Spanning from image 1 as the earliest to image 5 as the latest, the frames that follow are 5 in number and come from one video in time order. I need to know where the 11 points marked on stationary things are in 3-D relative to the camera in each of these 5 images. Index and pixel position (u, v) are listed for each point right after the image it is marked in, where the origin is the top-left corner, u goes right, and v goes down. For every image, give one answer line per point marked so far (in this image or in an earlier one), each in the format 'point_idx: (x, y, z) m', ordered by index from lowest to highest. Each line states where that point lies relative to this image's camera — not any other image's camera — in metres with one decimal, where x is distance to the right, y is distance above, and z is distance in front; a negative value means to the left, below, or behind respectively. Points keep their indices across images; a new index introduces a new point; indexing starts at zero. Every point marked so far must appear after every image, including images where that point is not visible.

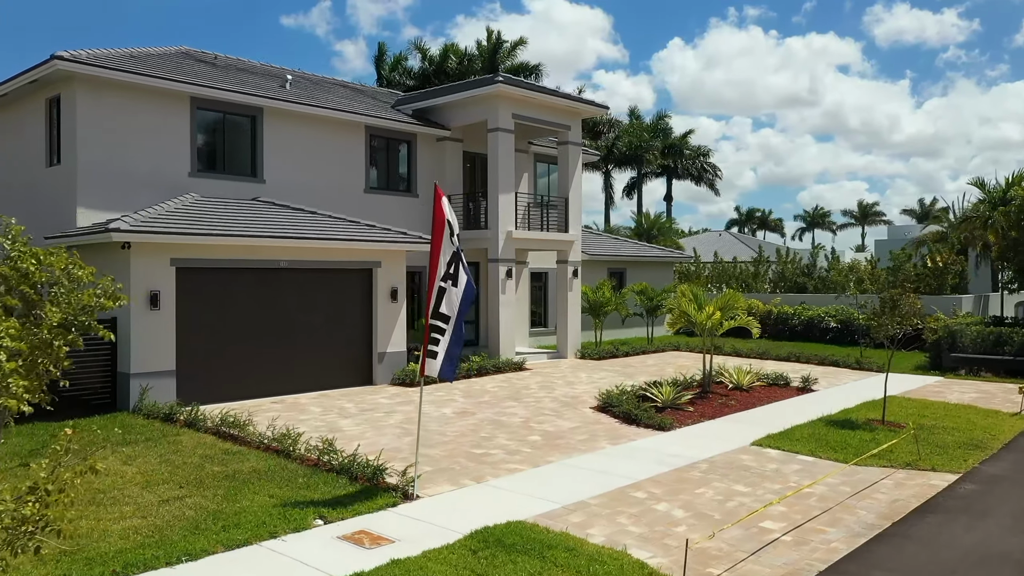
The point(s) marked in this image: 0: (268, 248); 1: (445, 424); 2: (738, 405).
0: (-4.4, +0.7, +14.8) m
1: (-1.1, -2.1, +12.9) m
2: (+4.1, -2.1, +14.9) m
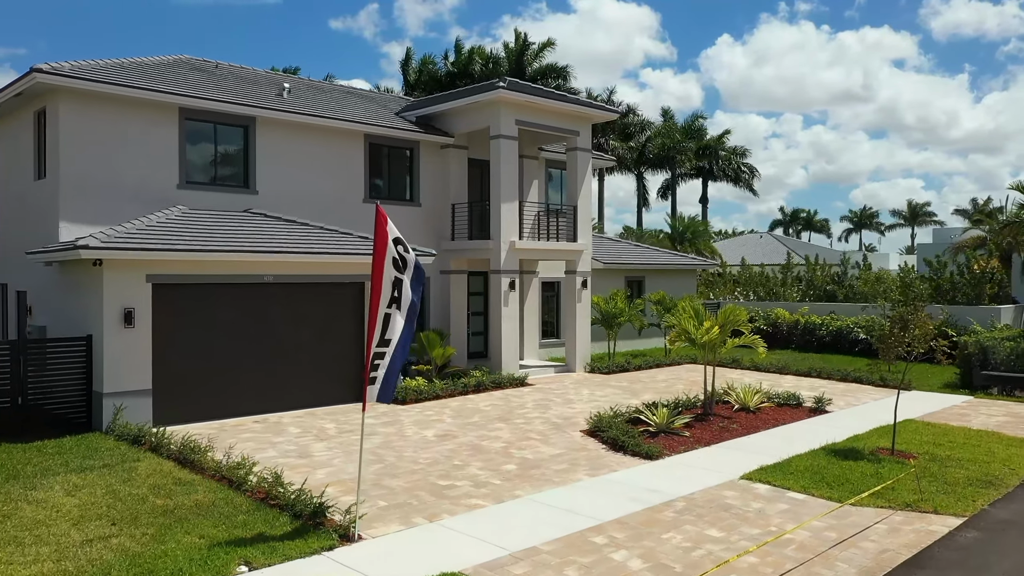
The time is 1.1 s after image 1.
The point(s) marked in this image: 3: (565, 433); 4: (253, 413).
0: (-4.6, +0.4, +14.5) m
1: (-1.4, -2.4, +12.3) m
2: (+3.9, -2.4, +14.0) m
3: (+0.9, -2.4, +13.5) m
4: (-4.6, -2.2, +14.7) m
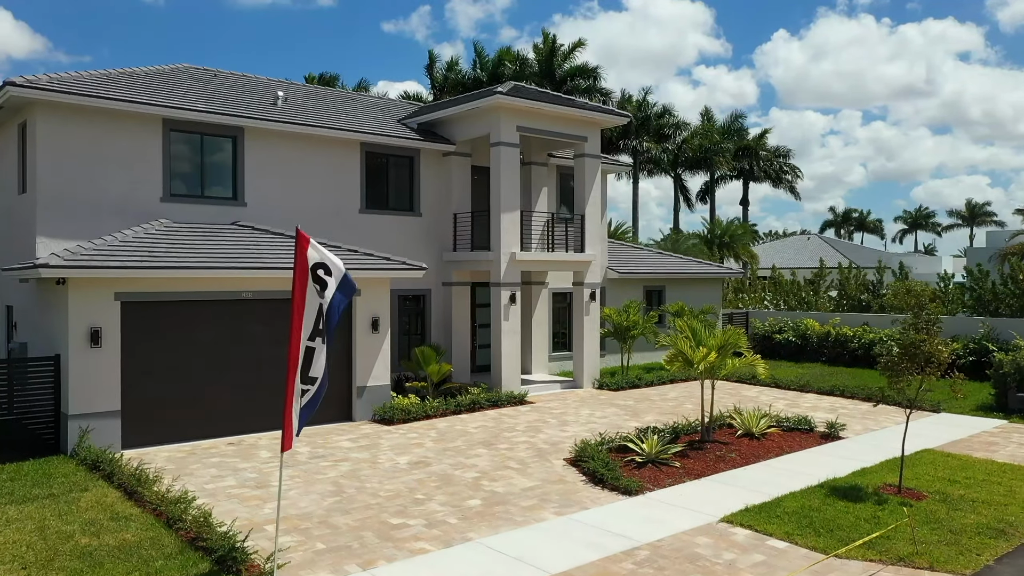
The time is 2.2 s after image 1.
0: (-4.8, +0.1, +14.0) m
1: (-1.8, -2.7, +11.6) m
2: (+3.6, -2.7, +13.0) m
3: (+0.6, -2.7, +12.7) m
4: (-4.9, -2.5, +14.2) m
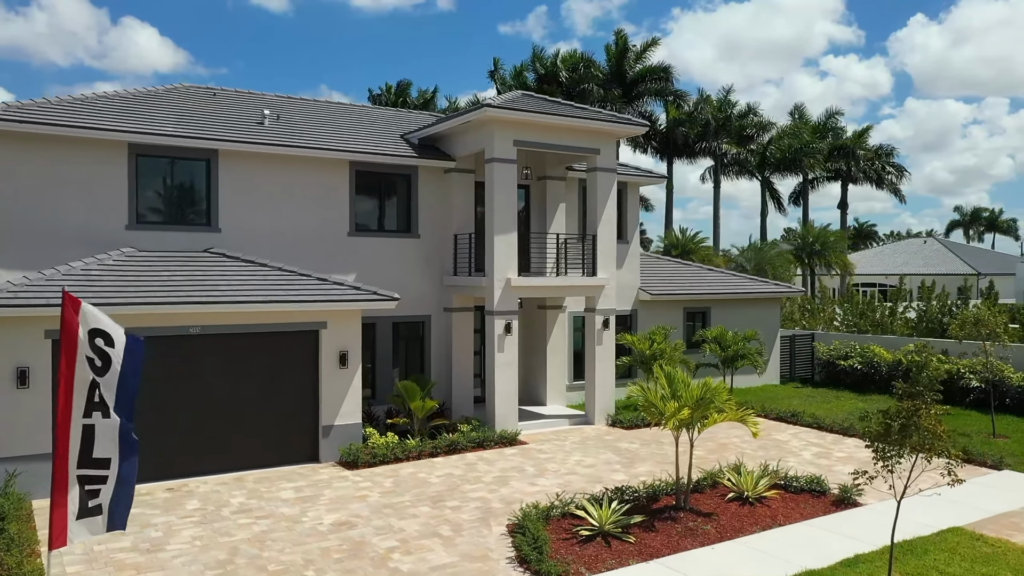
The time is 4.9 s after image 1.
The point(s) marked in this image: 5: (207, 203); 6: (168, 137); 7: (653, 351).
0: (-5.5, -0.4, +13.3) m
1: (-2.8, -3.3, +10.5) m
2: (+2.7, -3.3, +11.1) m
3: (-0.3, -3.3, +11.3) m
4: (-5.5, -3.1, +13.5) m
5: (-5.8, +1.6, +15.9) m
6: (-6.2, +2.7, +15.0) m
7: (+3.1, -1.5, +19.0) m
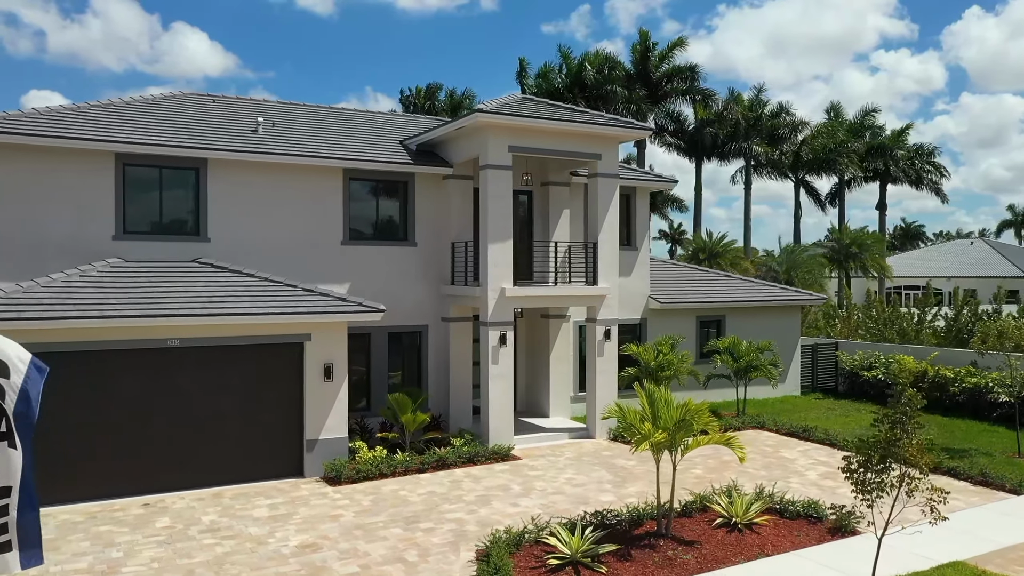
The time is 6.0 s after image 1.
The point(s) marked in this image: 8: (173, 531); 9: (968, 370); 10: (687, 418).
0: (-5.7, -0.6, +13.1) m
1: (-3.2, -3.5, +10.2) m
2: (+2.3, -3.5, +10.5) m
3: (-0.7, -3.5, +10.8) m
4: (-5.7, -3.3, +13.3) m
5: (-6.0, +1.4, +15.7) m
6: (-6.4, +2.6, +14.9) m
7: (+3.2, -1.7, +18.3) m
8: (-4.7, -3.4, +11.5) m
9: (+10.8, -2.0, +19.8) m
10: (+2.3, -1.7, +10.9) m
